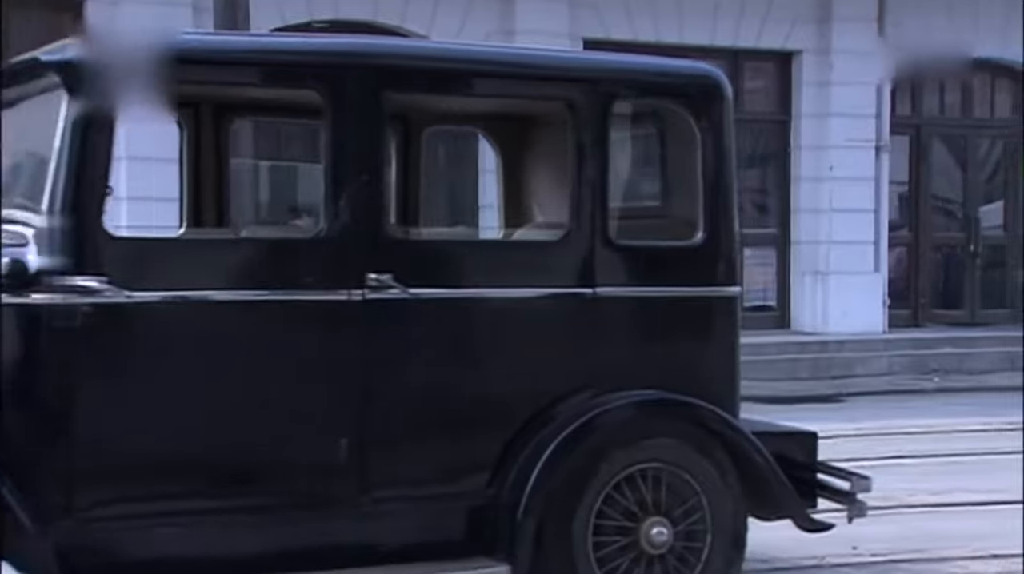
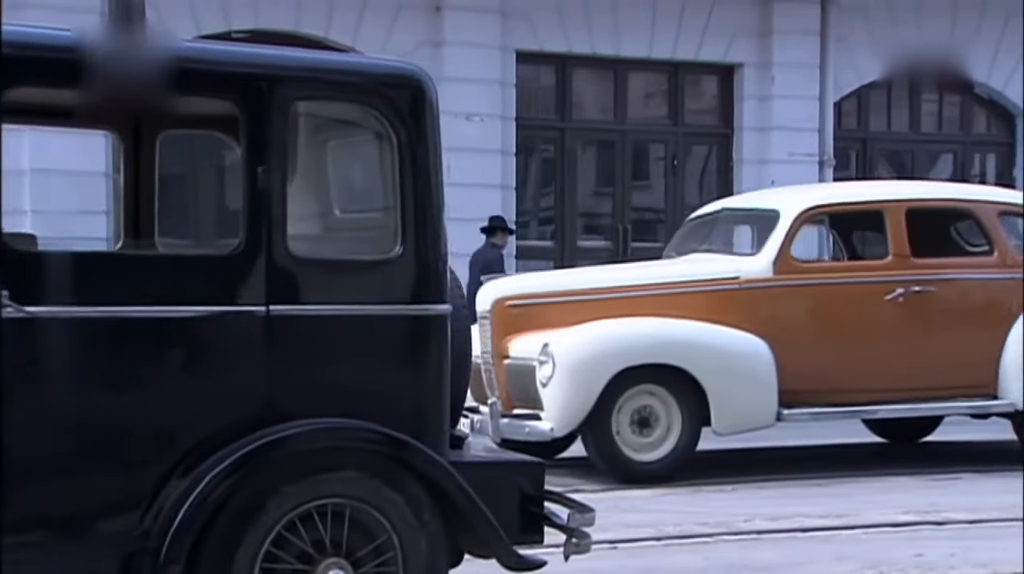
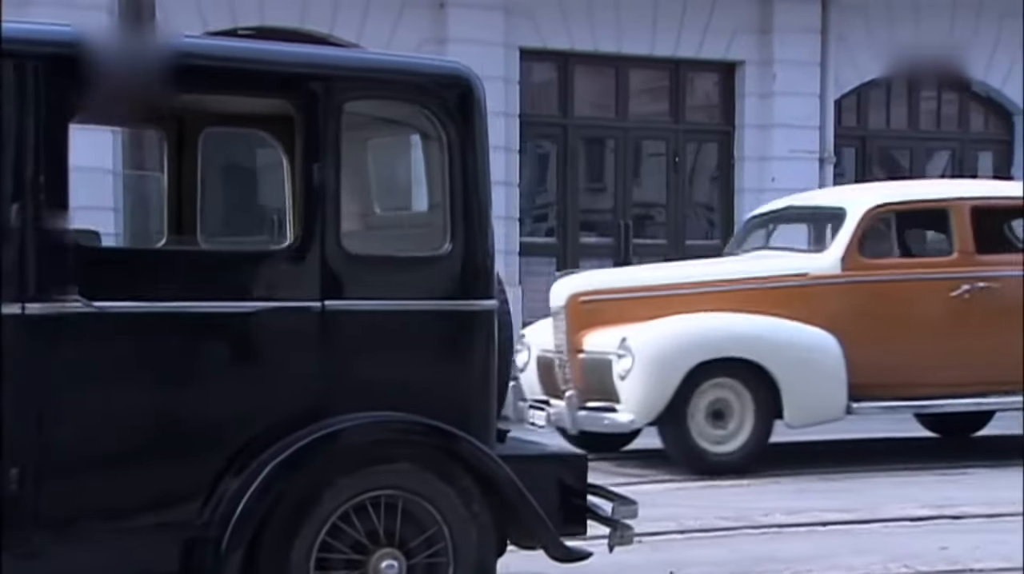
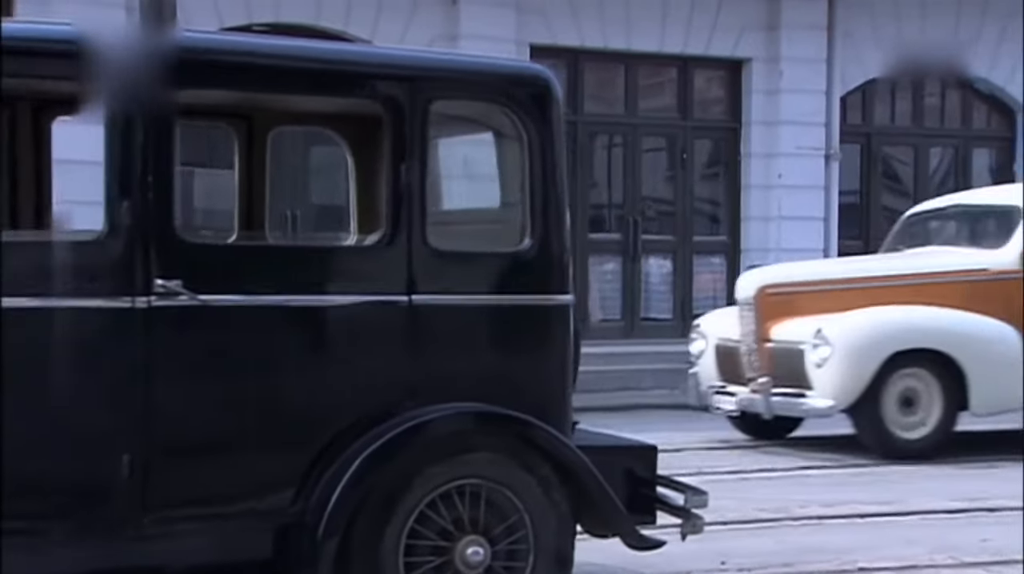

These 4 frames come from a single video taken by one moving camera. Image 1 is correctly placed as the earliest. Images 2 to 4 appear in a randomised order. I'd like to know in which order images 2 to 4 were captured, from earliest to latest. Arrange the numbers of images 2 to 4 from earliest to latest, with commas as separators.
4, 3, 2
